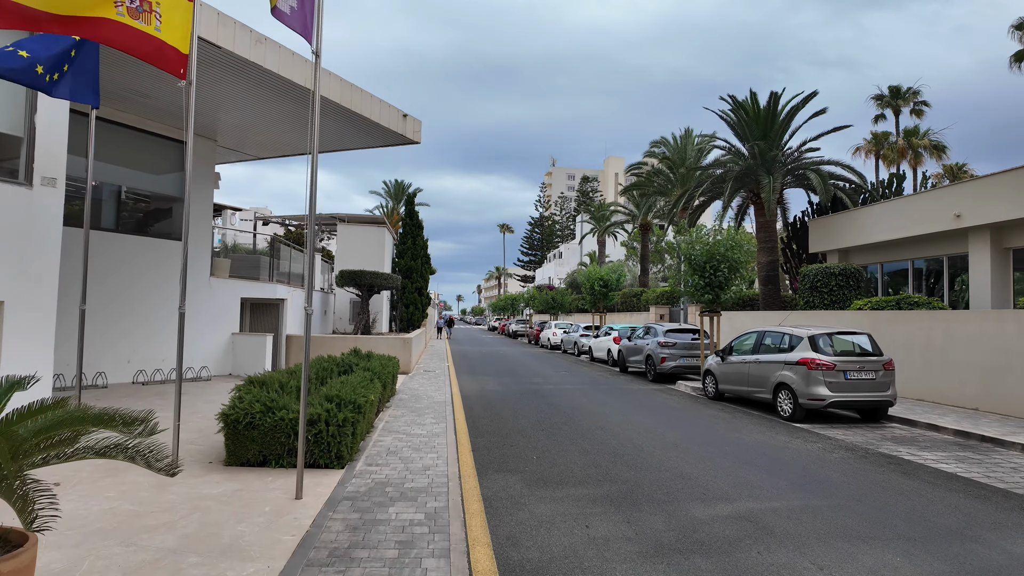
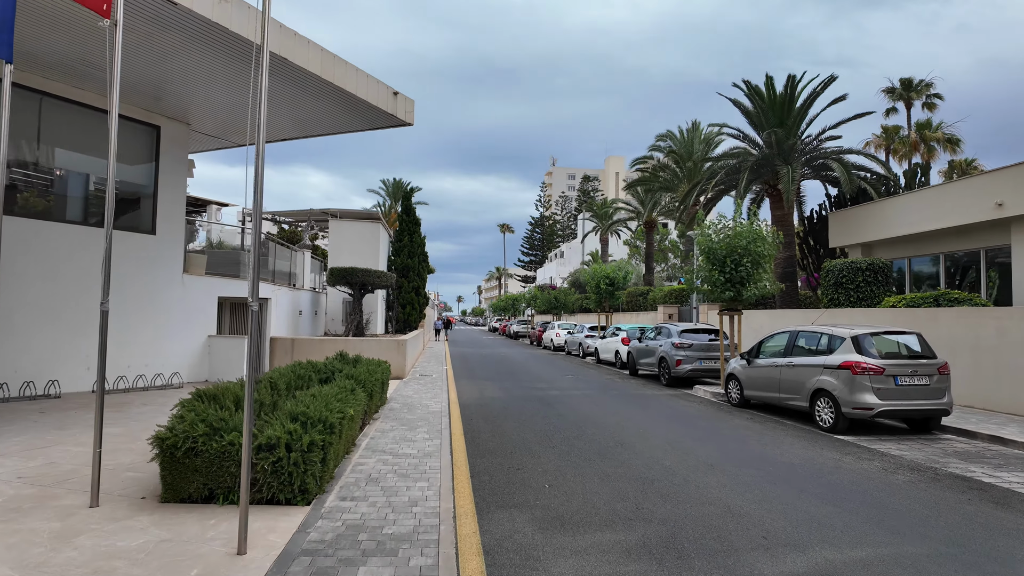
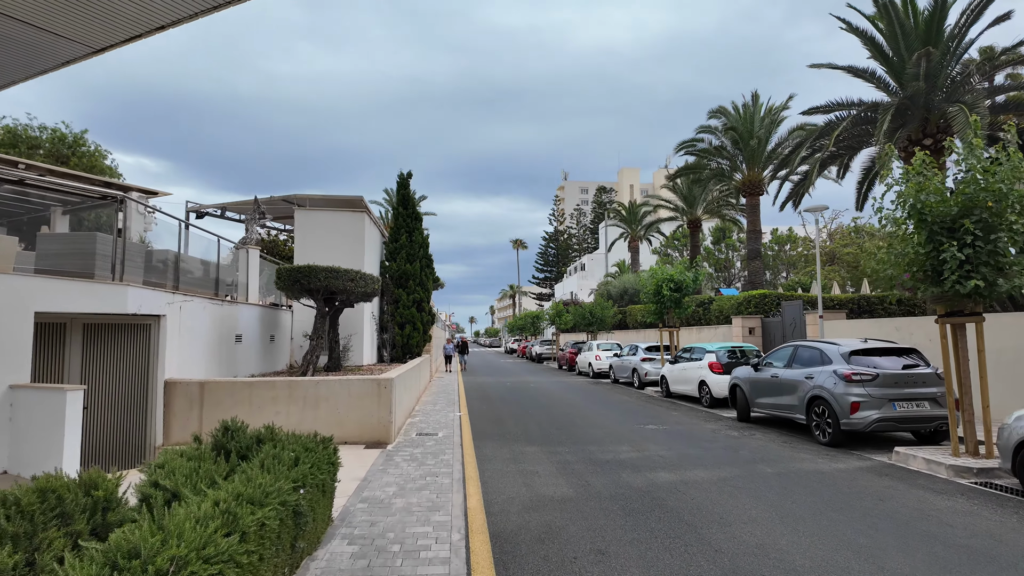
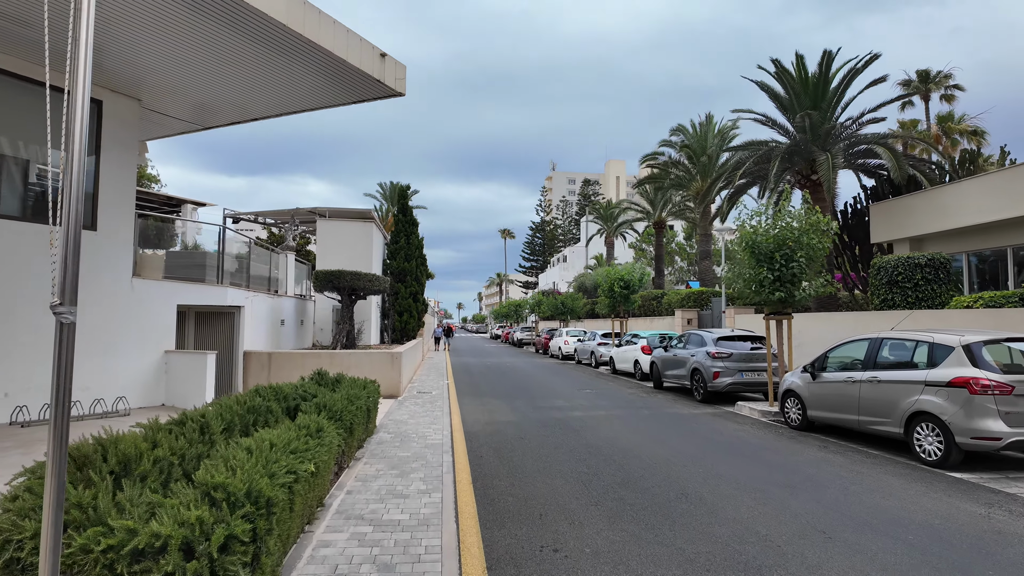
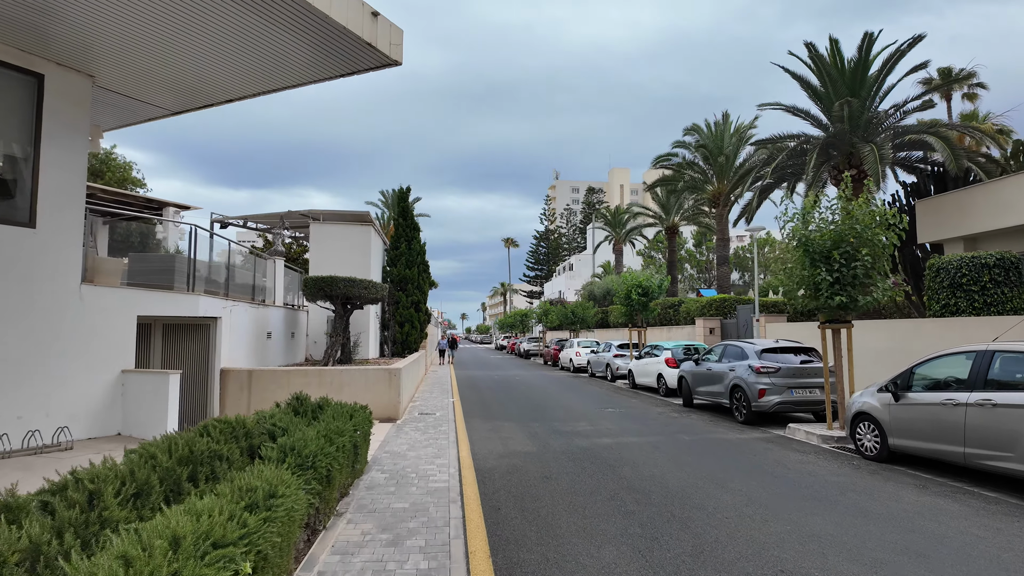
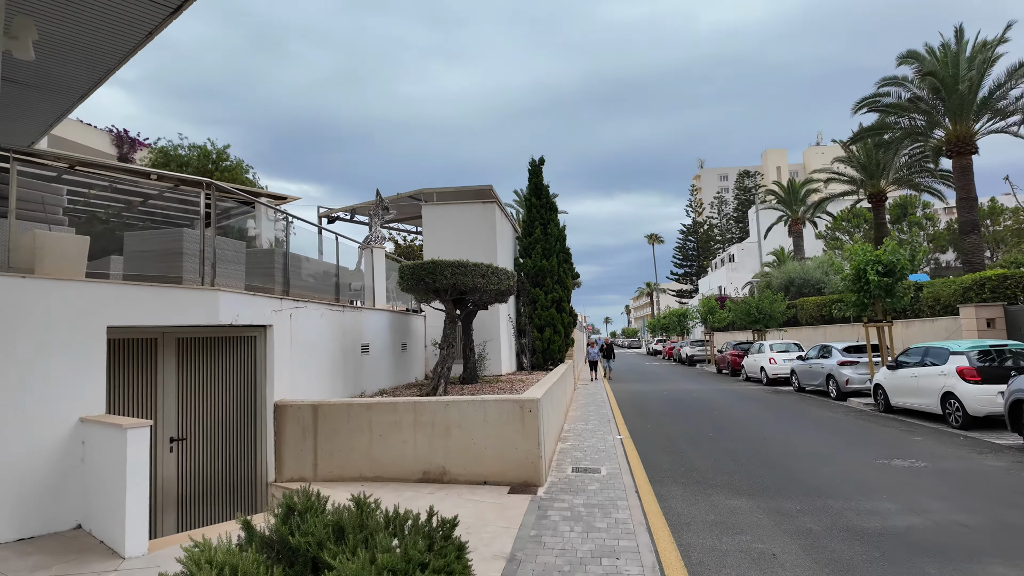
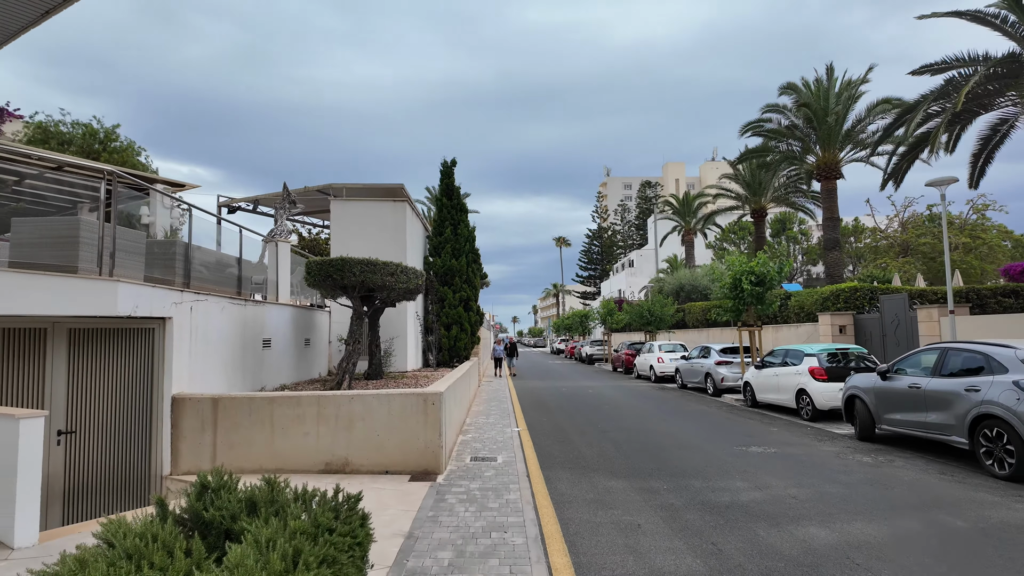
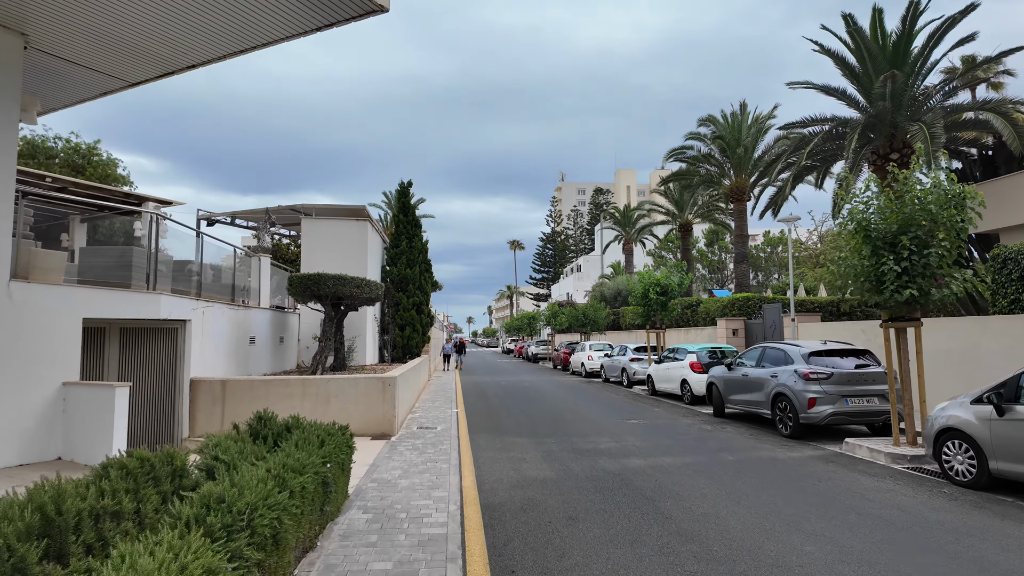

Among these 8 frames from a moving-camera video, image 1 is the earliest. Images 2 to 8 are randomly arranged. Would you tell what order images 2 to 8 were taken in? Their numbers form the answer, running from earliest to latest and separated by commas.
2, 4, 5, 8, 3, 7, 6
